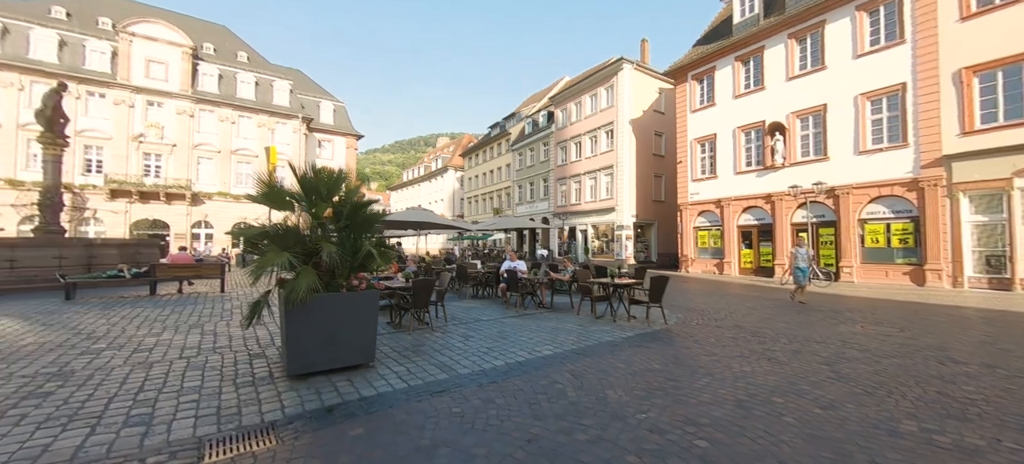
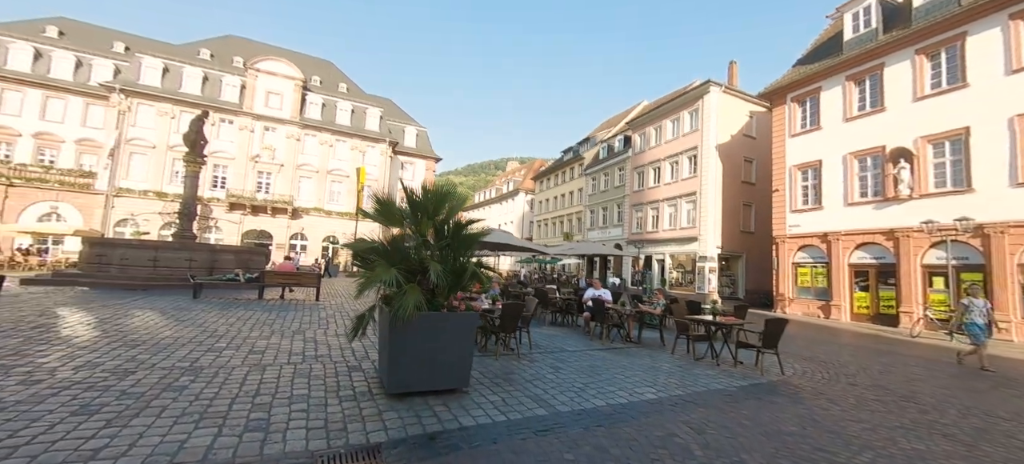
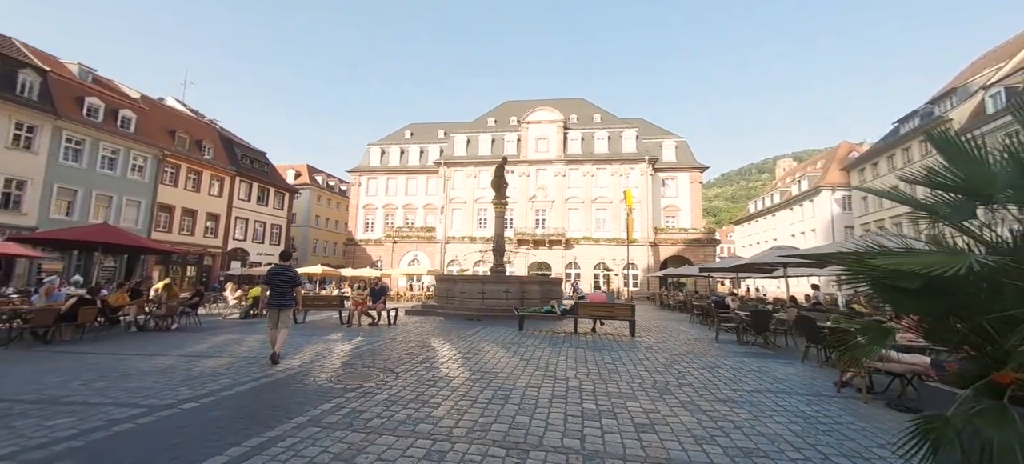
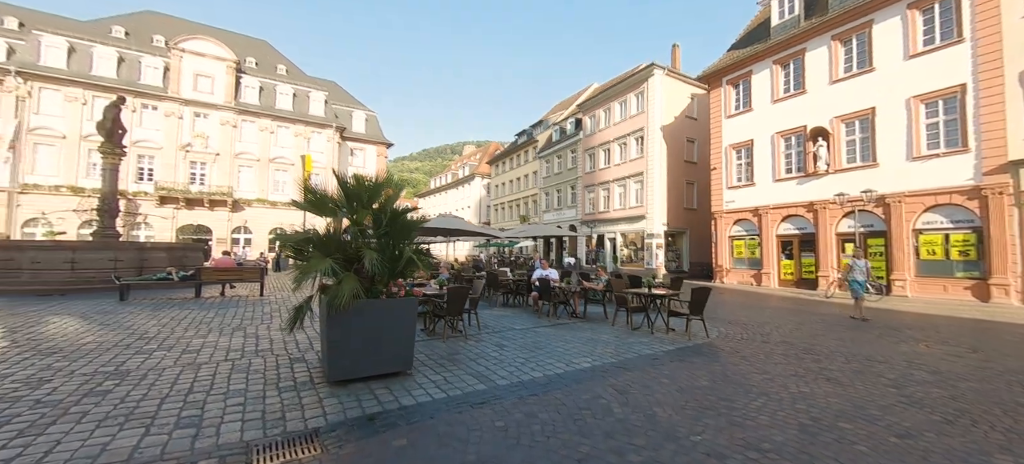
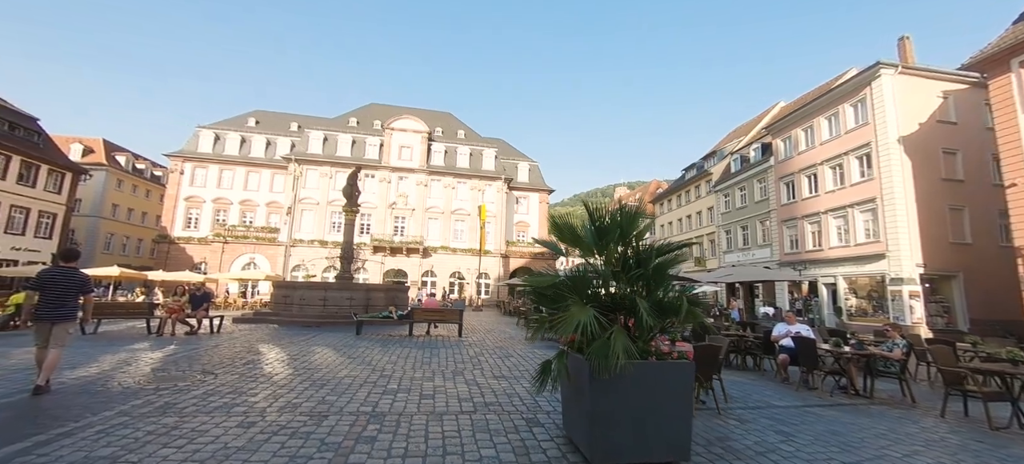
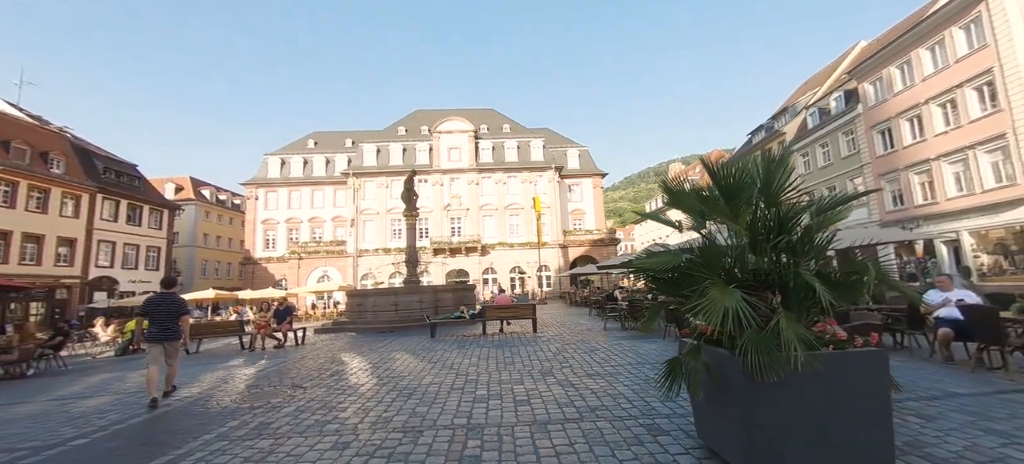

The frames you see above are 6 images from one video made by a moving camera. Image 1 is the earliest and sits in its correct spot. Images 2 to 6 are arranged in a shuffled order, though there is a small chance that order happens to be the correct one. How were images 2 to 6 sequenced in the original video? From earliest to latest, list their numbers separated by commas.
4, 2, 5, 6, 3
